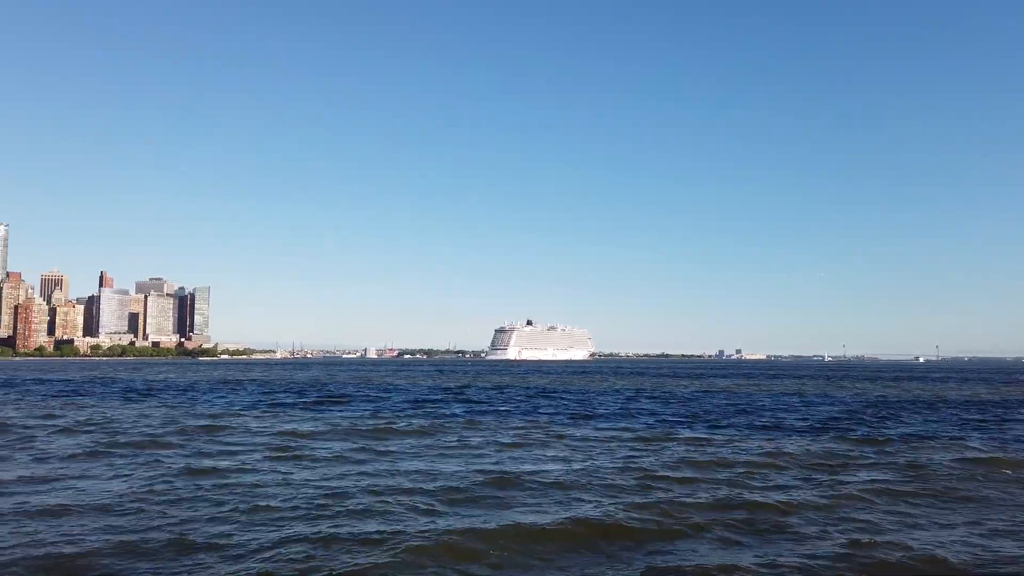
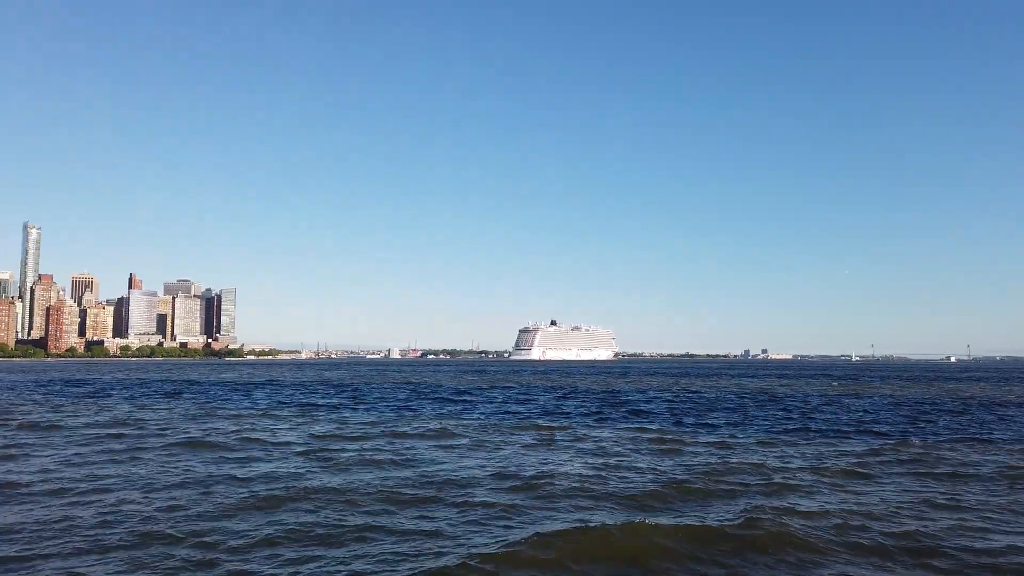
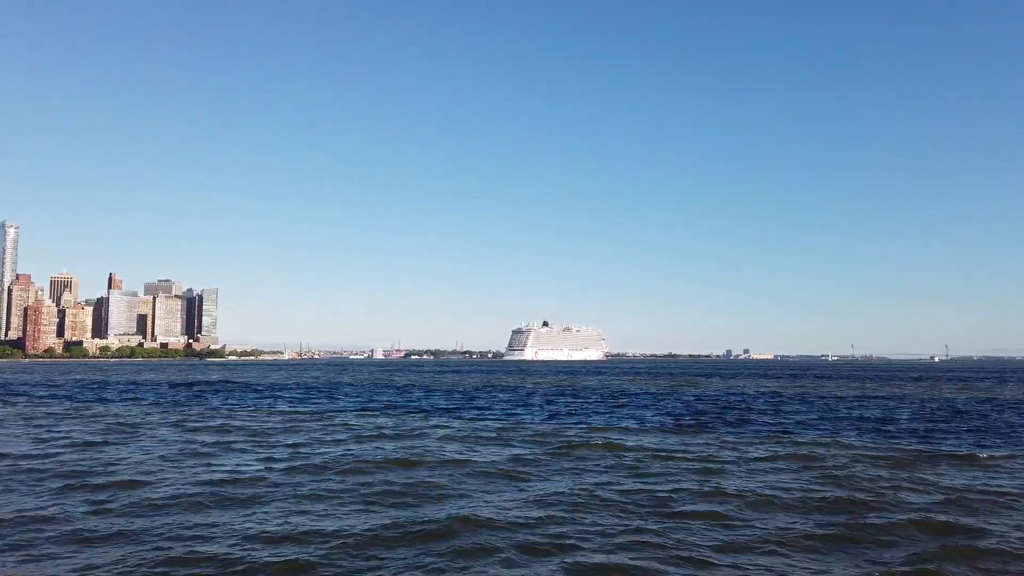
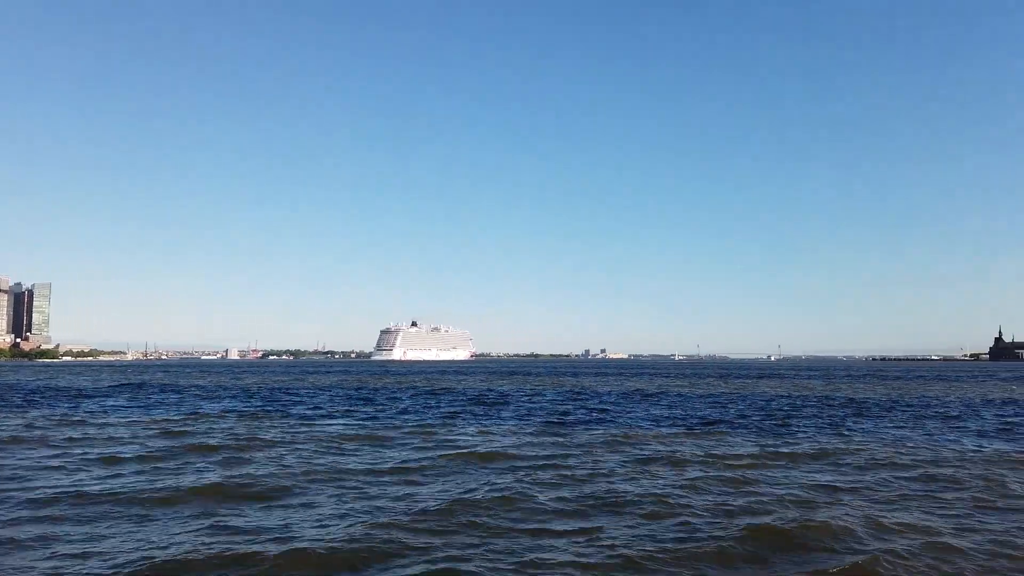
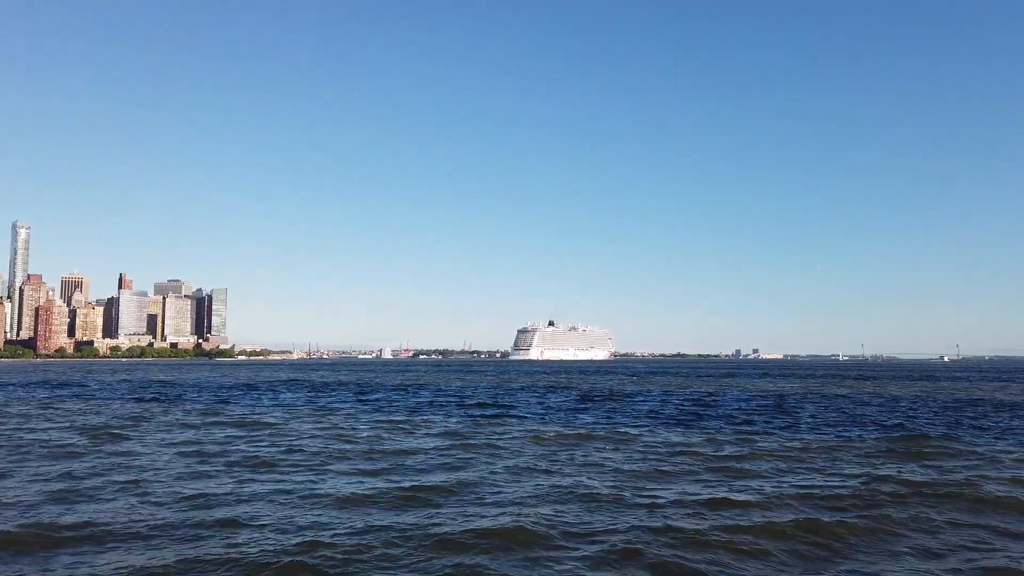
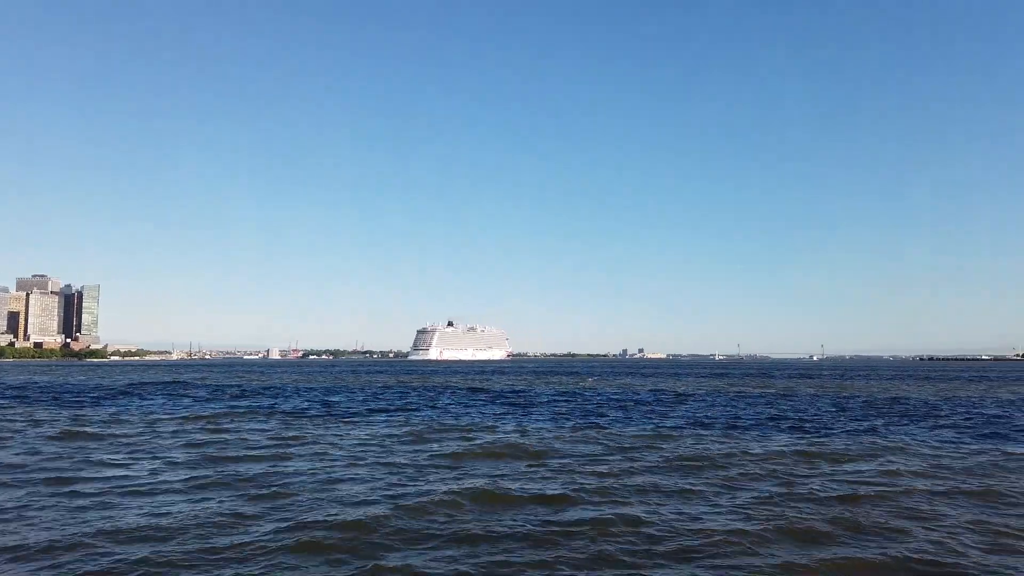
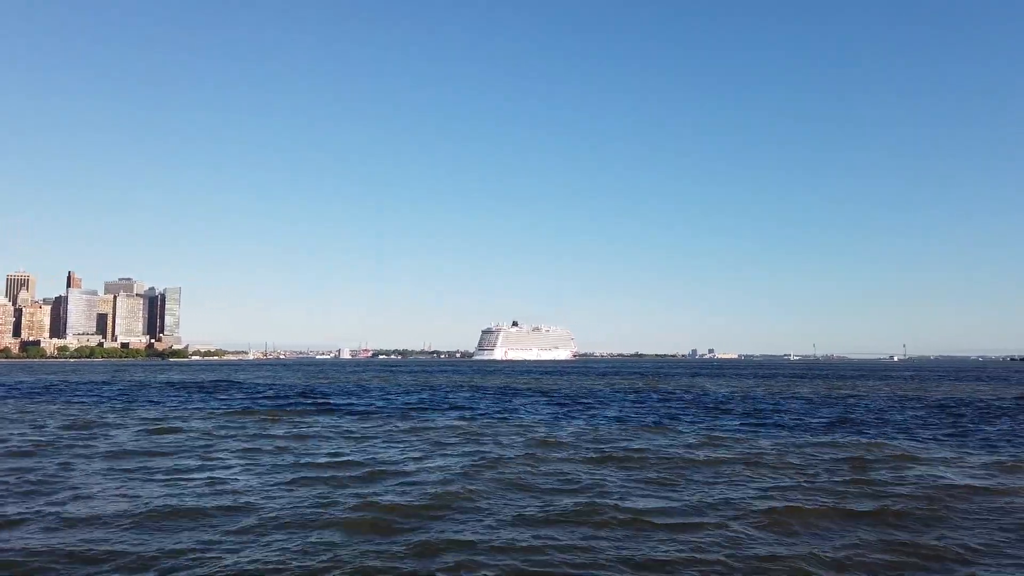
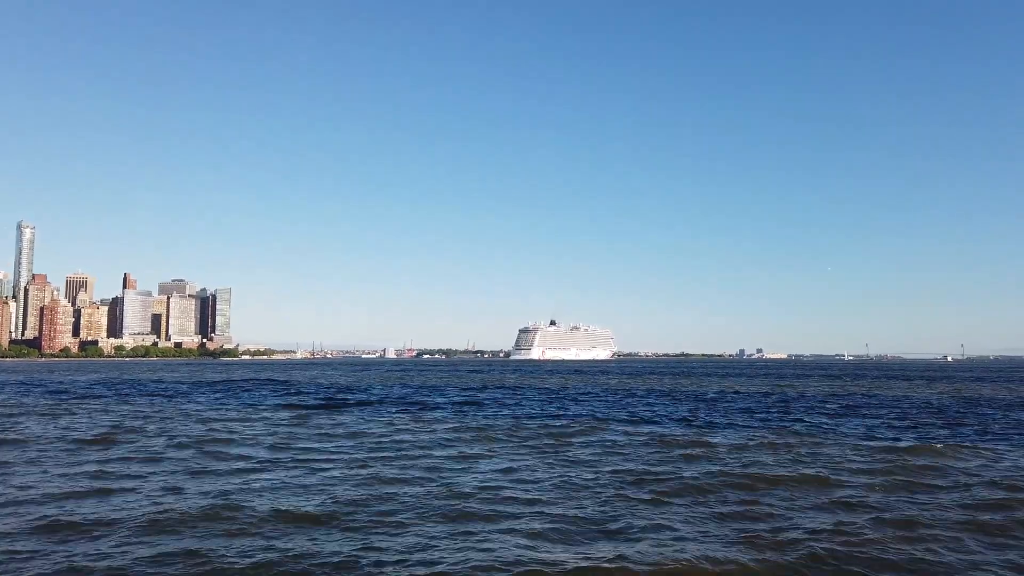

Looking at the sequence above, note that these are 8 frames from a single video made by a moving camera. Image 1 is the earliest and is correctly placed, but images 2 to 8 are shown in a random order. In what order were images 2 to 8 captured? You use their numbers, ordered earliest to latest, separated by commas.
2, 8, 5, 3, 7, 6, 4
